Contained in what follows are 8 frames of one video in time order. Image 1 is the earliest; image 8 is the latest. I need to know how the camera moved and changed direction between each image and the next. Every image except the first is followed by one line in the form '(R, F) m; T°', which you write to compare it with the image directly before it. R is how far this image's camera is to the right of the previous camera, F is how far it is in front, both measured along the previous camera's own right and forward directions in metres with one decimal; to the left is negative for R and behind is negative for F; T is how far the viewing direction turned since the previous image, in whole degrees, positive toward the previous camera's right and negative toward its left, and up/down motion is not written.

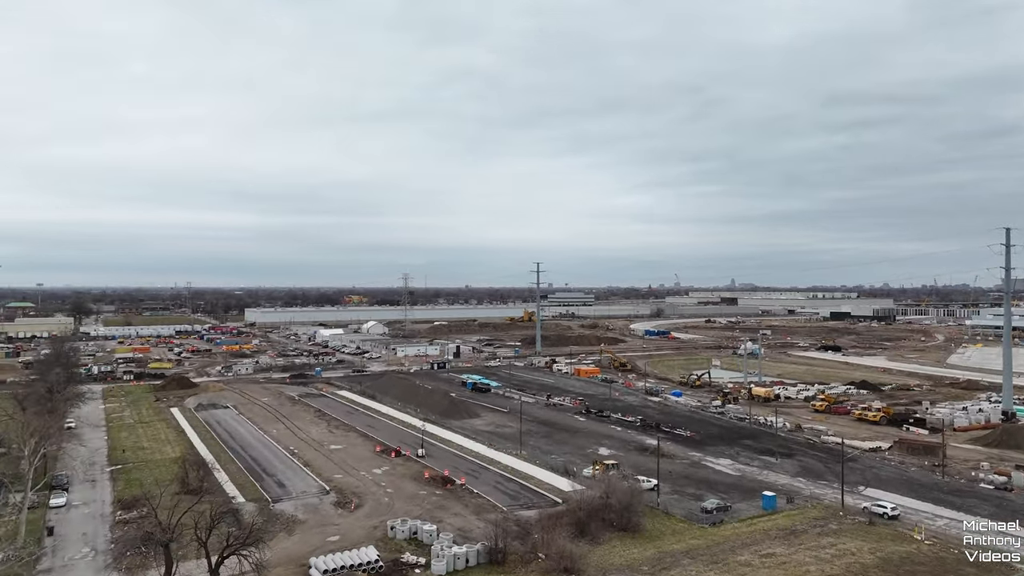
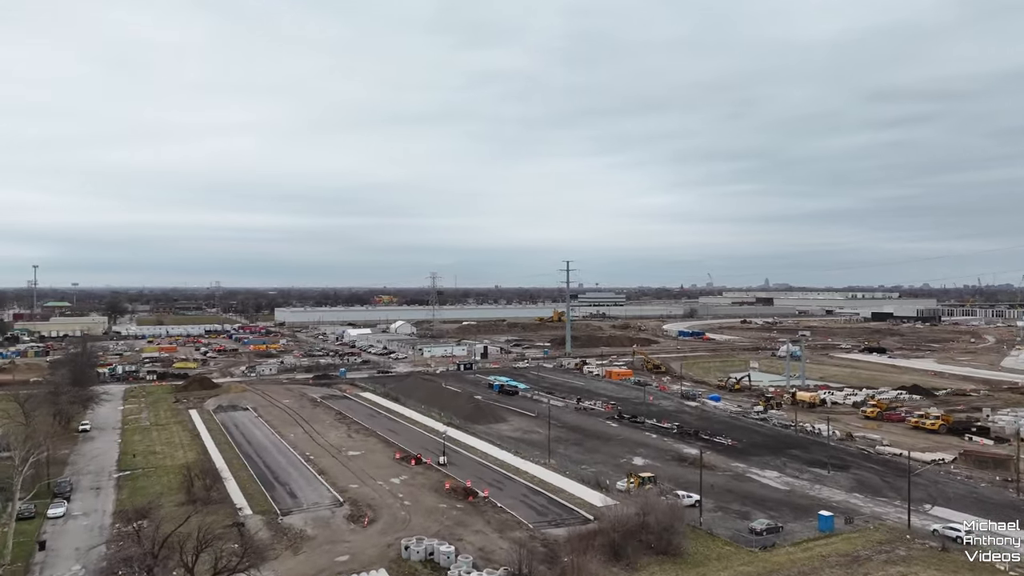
(+0.1, +1.5) m; -2°
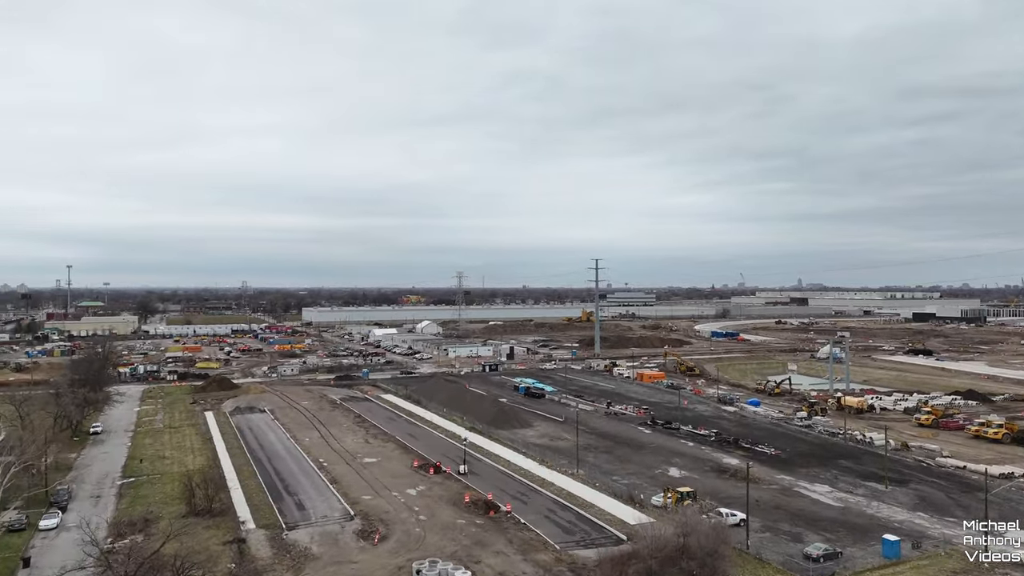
(+0.1, +1.5) m; -2°
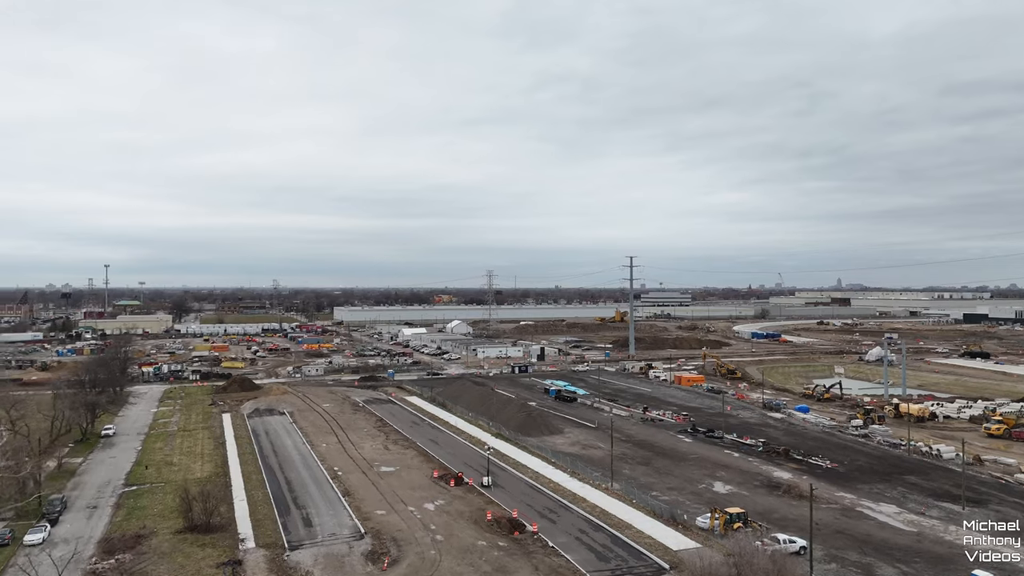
(+0.1, +1.7) m; -3°
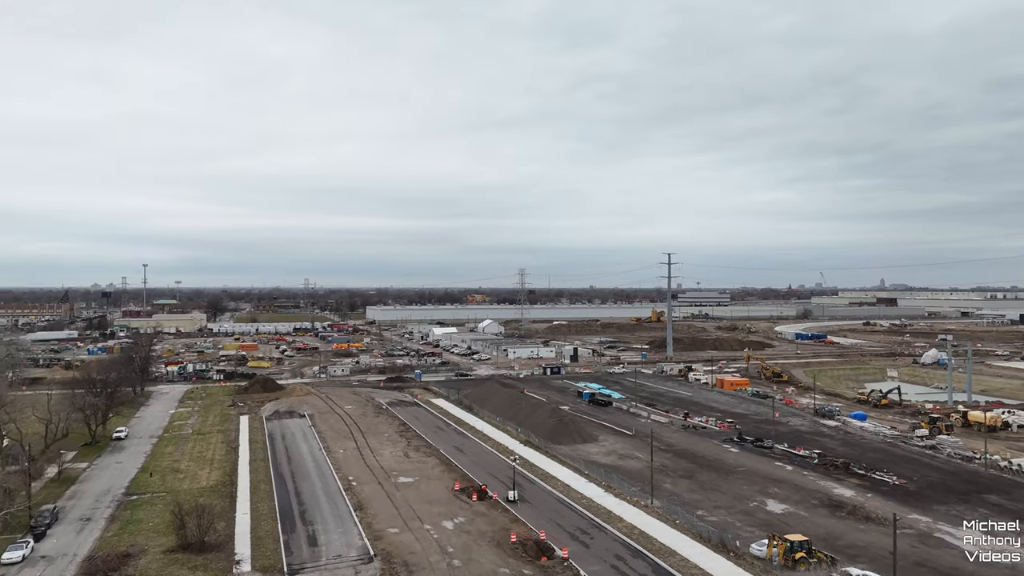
(+0.1, +1.8) m; -3°
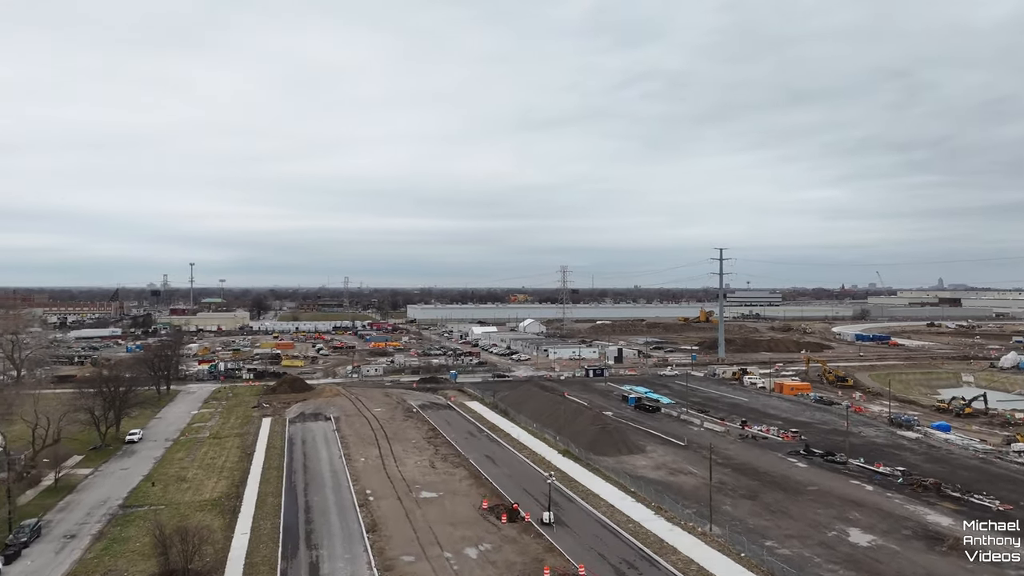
(+0.2, +2.2) m; -3°
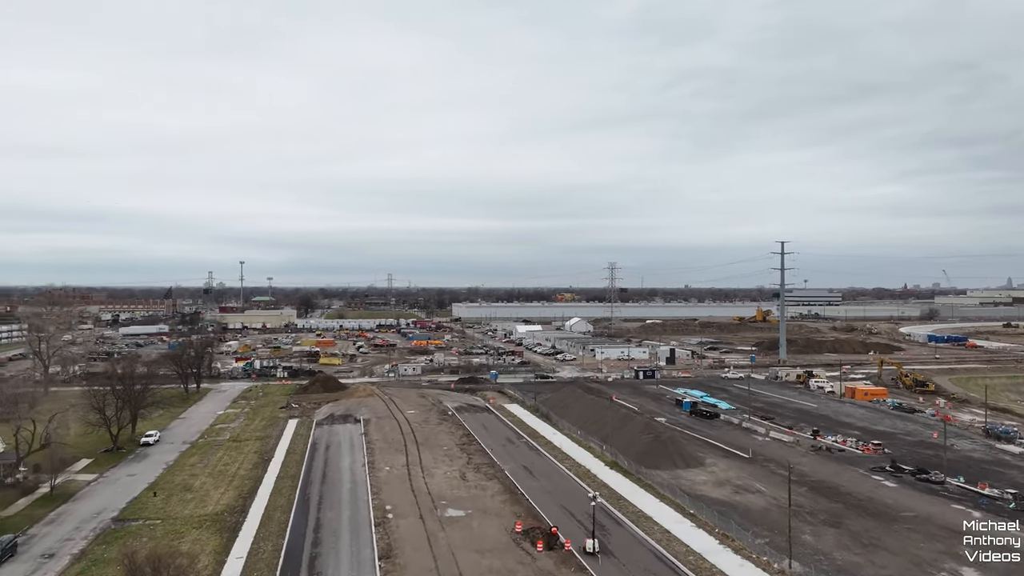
(+0.2, +2.2) m; -4°
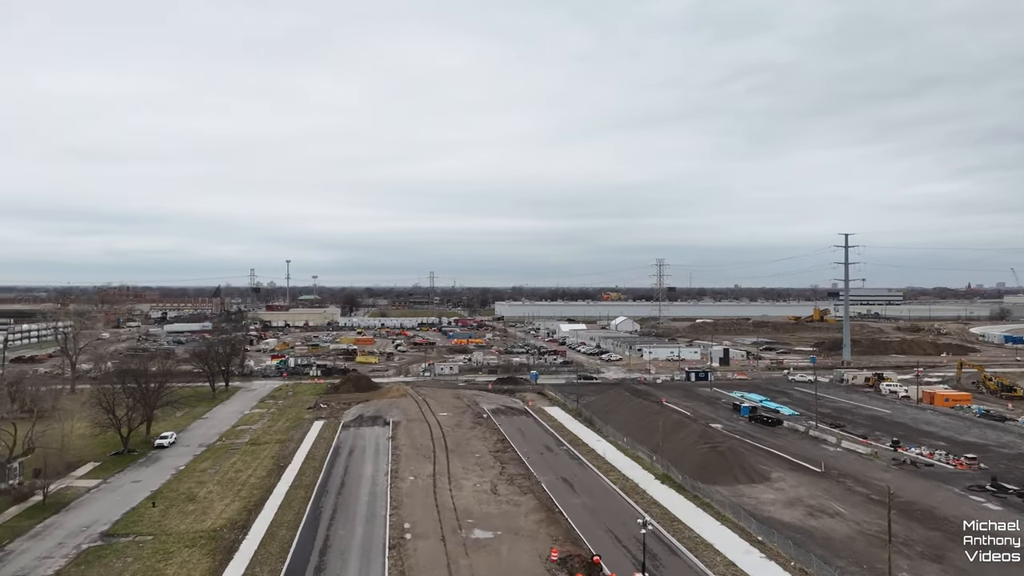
(+0.2, +2.0) m; -4°
